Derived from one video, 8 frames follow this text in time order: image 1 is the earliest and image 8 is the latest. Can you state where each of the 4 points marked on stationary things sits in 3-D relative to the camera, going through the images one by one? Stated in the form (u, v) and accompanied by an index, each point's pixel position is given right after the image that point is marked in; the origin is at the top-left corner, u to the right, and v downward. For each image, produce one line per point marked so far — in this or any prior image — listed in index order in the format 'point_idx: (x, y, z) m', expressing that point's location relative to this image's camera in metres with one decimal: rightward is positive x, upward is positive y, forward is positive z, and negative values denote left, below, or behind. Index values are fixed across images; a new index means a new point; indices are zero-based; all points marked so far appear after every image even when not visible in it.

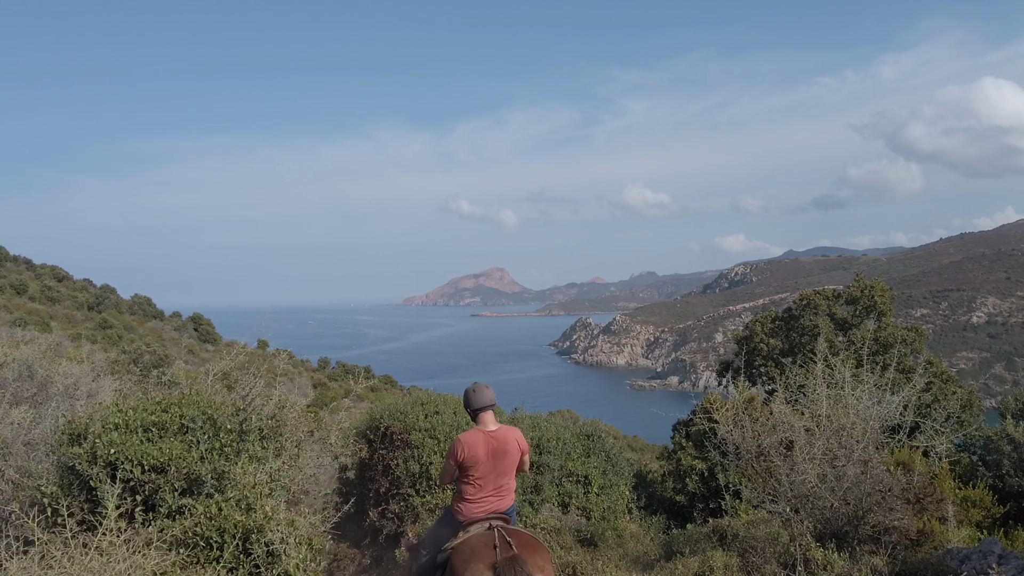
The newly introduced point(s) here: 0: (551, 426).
0: (+0.8, -2.6, +11.1) m
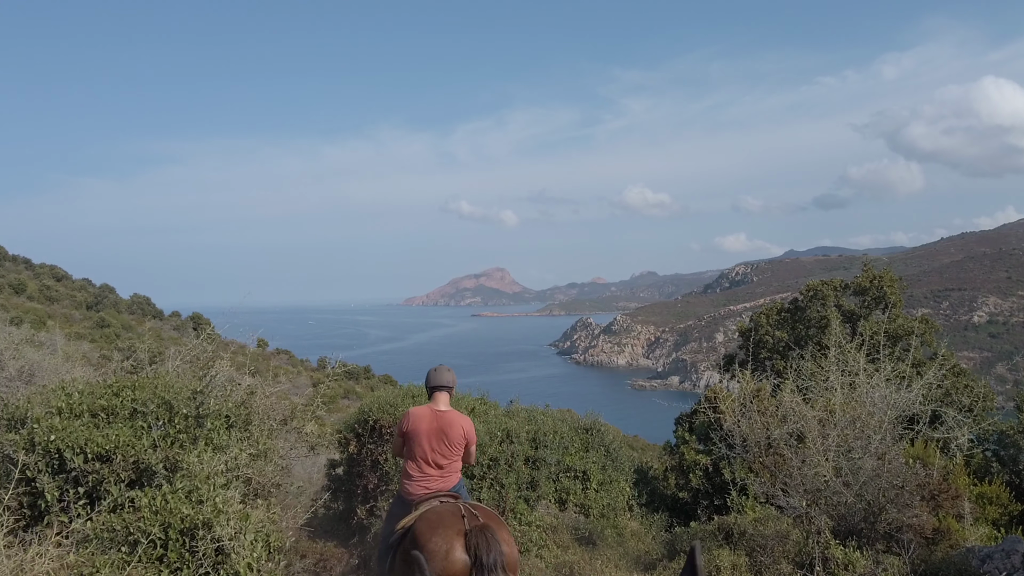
0: (+0.7, -2.3, +10.6) m
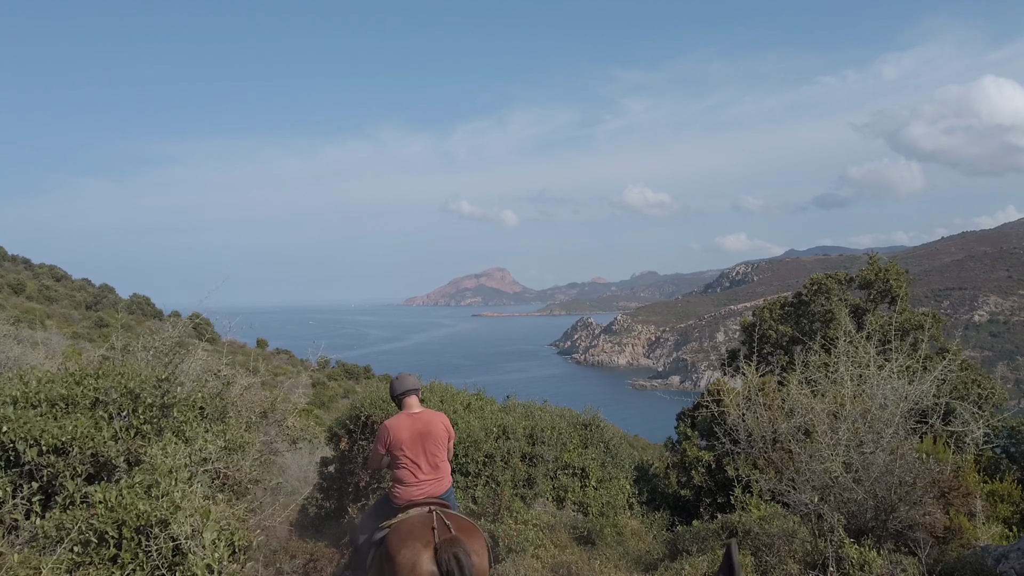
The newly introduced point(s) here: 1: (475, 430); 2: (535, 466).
0: (+0.6, -2.2, +10.3) m
1: (-0.6, -2.2, +9.3) m
2: (+0.4, -2.8, +9.3) m
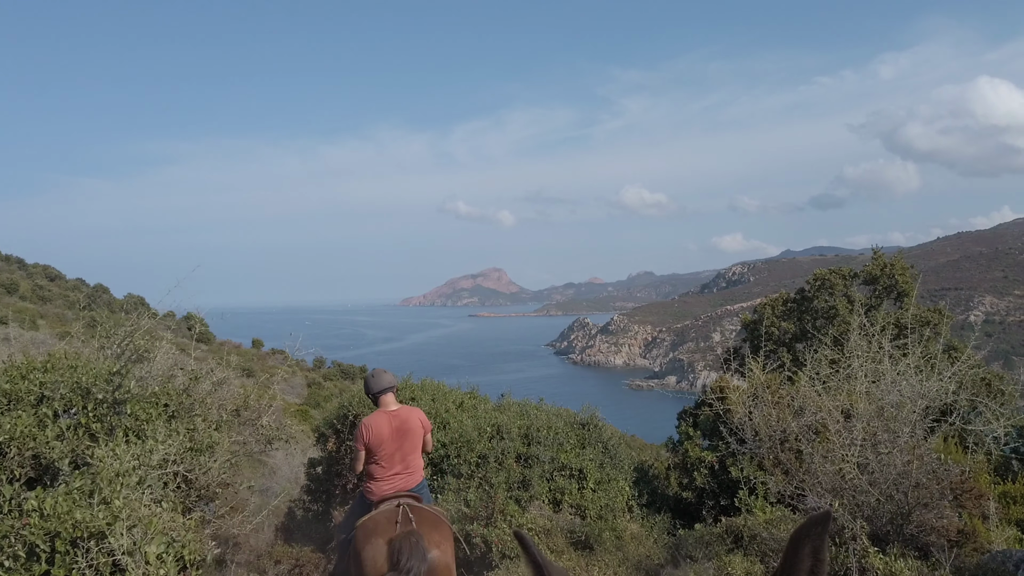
0: (+0.5, -2.1, +9.9) m
1: (-0.6, -2.1, +8.8) m
2: (+0.3, -2.7, +8.9) m
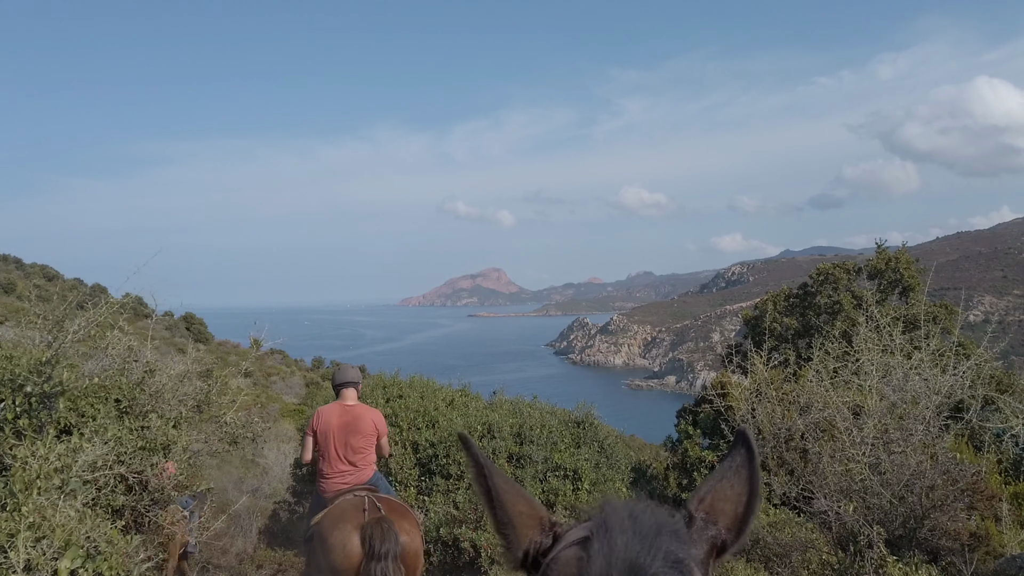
0: (+0.4, -2.0, +9.5) m
1: (-0.8, -2.0, +8.5) m
2: (+0.2, -2.6, +8.5) m
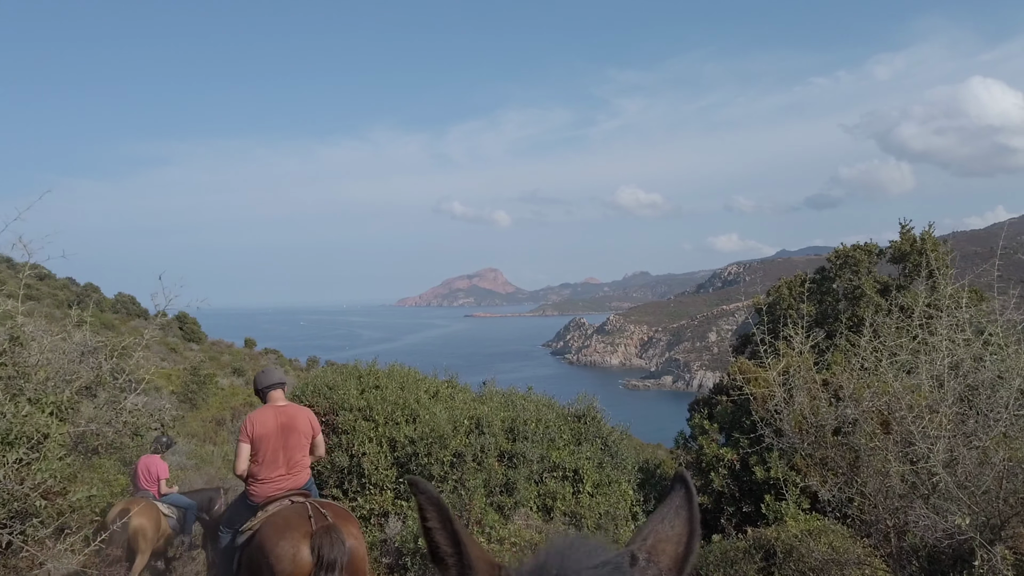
0: (+0.3, -1.7, +8.5) m
1: (-0.9, -1.7, +7.4) m
2: (0.0, -2.2, +7.5) m
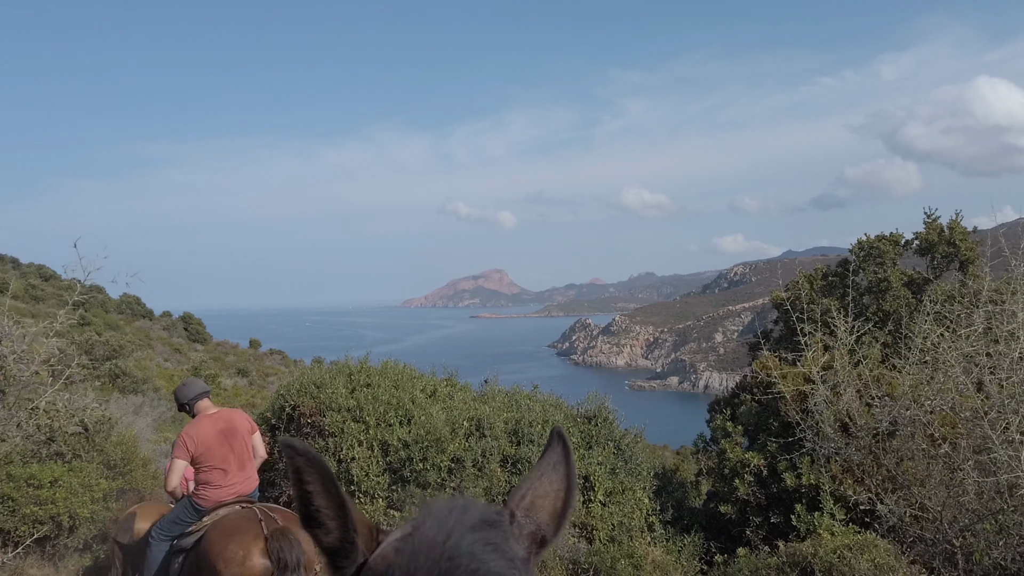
0: (+0.3, -1.5, +7.8) m
1: (-0.8, -1.5, +6.7) m
2: (+0.1, -2.1, +6.8) m
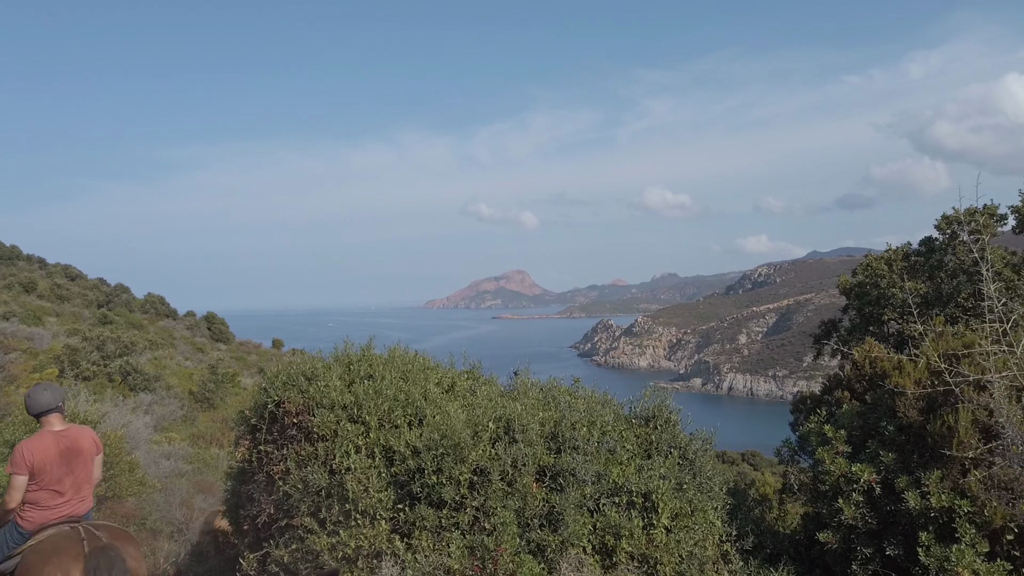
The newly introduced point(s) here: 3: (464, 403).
0: (+0.7, -1.2, +6.3) m
1: (-0.5, -1.2, +5.3) m
2: (+0.4, -1.8, +5.3) m
3: (-0.5, -1.1, +6.0) m
